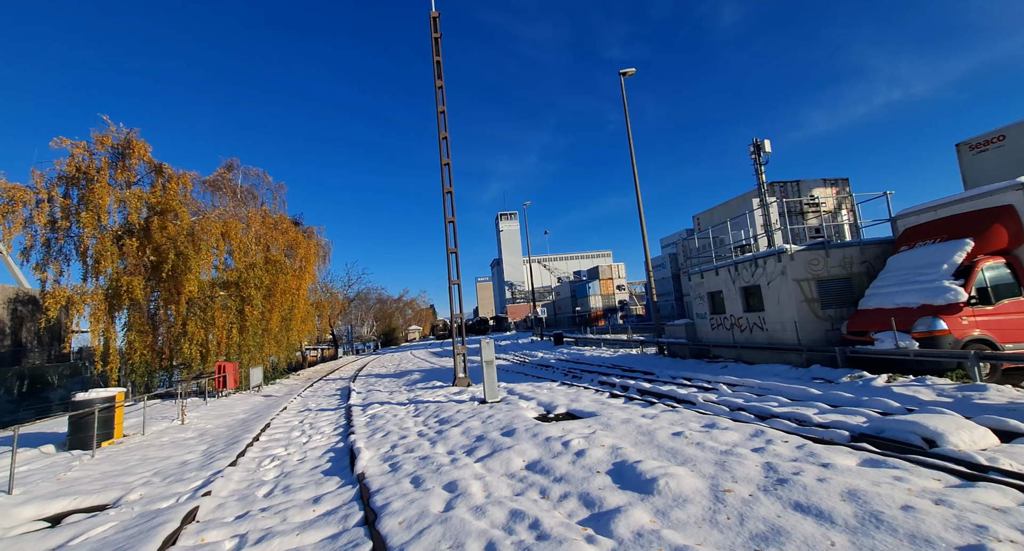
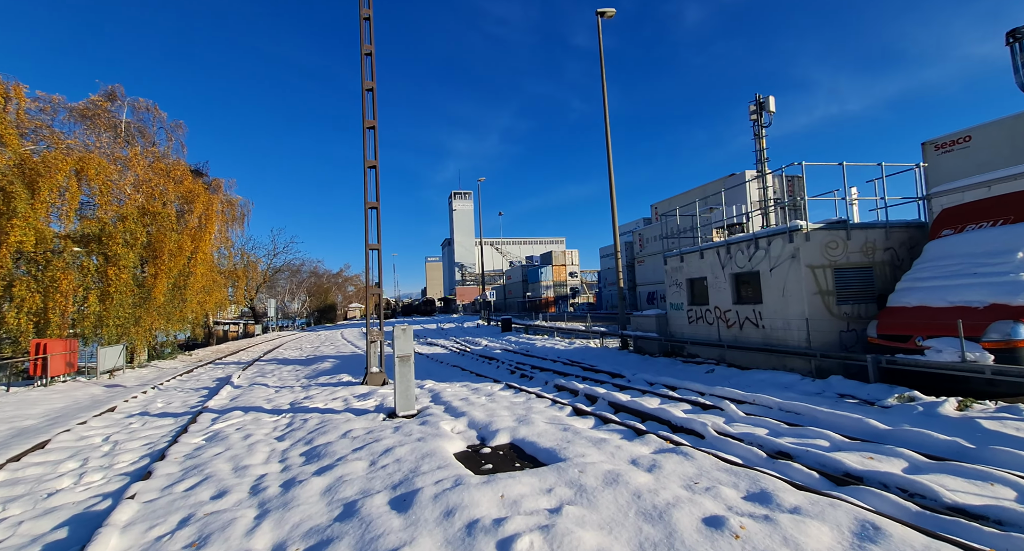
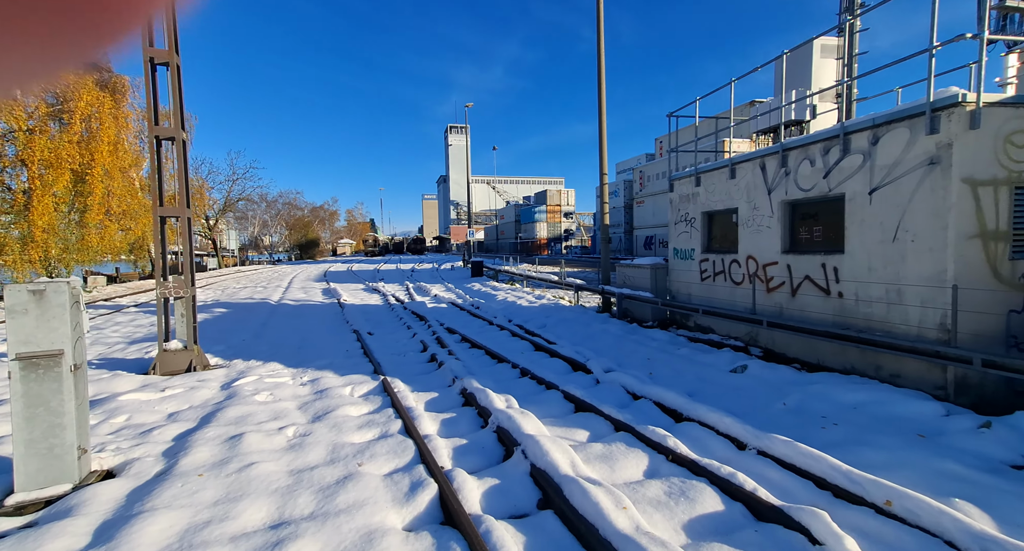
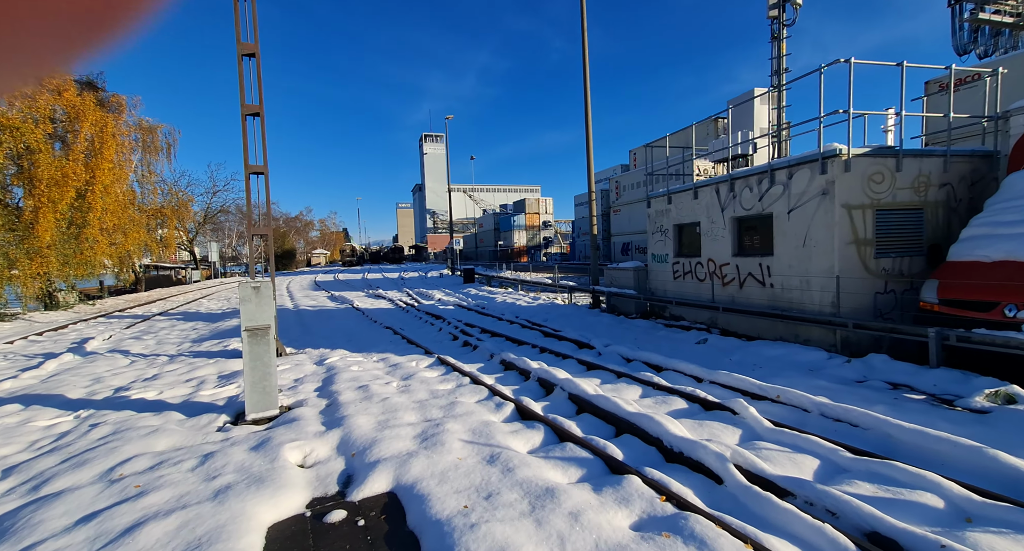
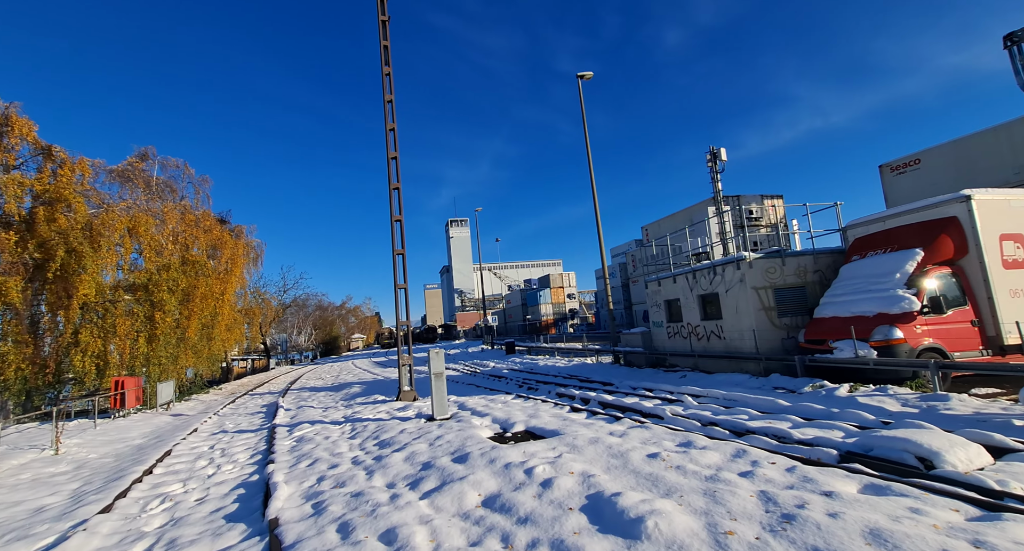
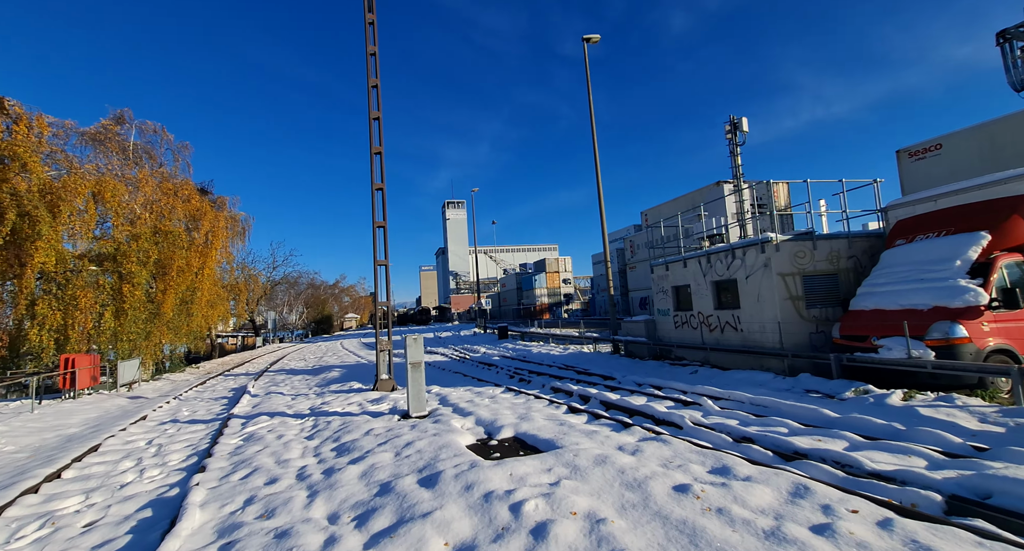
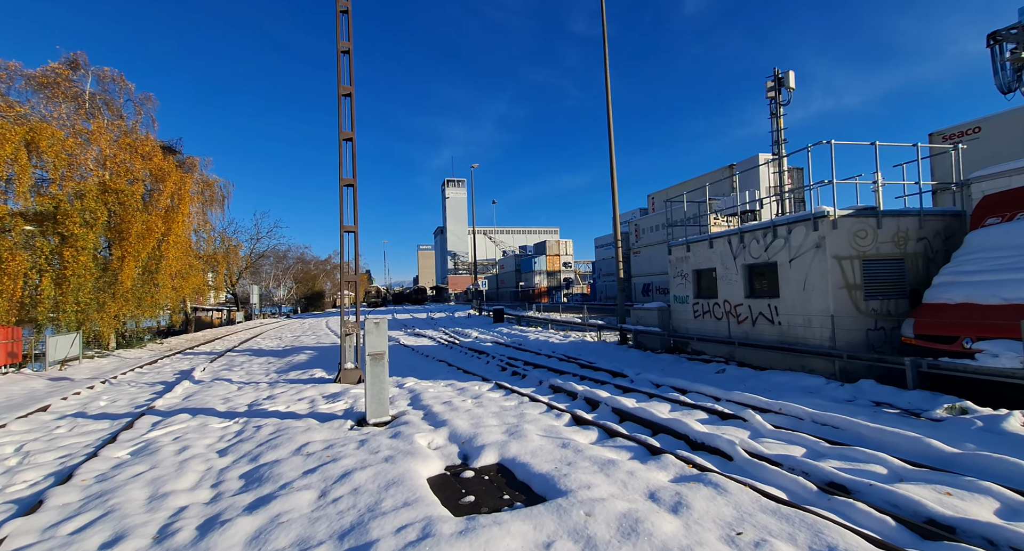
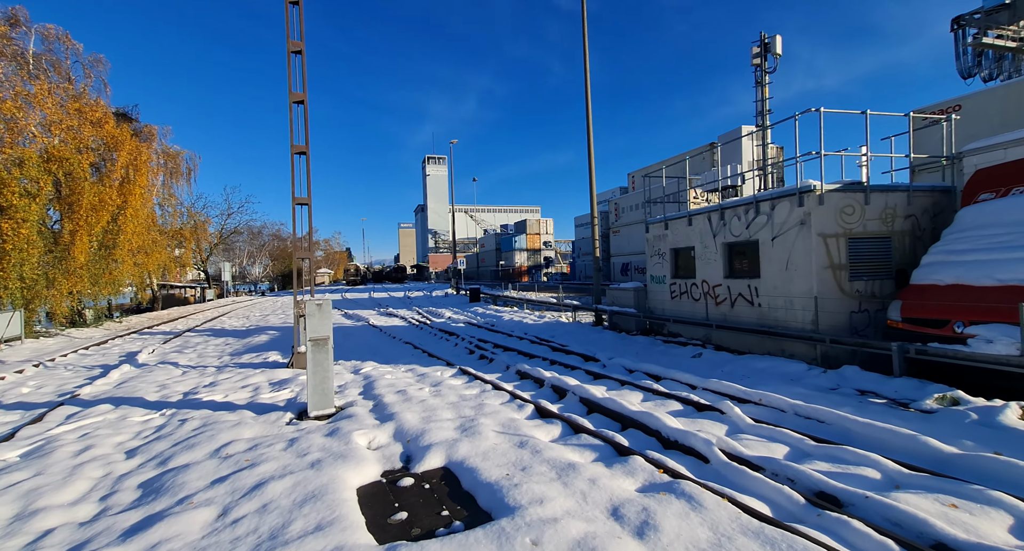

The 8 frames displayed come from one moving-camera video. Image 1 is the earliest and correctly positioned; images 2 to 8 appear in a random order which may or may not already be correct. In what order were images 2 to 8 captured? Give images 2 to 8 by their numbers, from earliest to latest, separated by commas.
5, 6, 2, 7, 8, 4, 3
